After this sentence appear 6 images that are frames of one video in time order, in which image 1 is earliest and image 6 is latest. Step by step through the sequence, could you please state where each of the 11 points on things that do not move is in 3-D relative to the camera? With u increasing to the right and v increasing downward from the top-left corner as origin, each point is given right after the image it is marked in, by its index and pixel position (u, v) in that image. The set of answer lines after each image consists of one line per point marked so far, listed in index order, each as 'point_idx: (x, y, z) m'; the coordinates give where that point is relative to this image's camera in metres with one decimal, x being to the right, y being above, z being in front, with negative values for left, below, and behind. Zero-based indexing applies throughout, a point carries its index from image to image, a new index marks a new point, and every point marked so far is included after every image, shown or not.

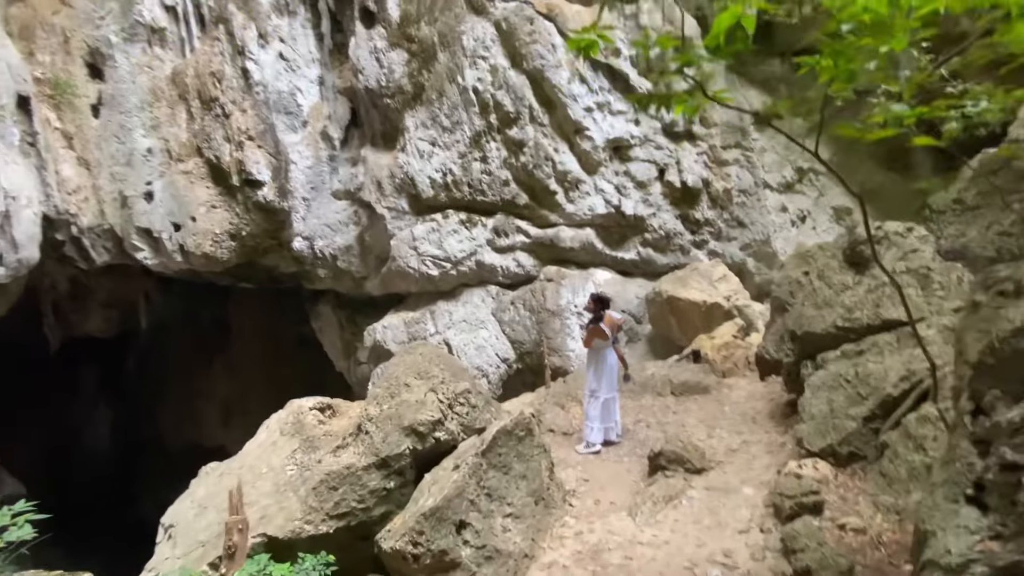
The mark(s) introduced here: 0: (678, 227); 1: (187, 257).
0: (+2.9, +1.0, +8.2) m
1: (-5.3, +0.5, +7.6) m
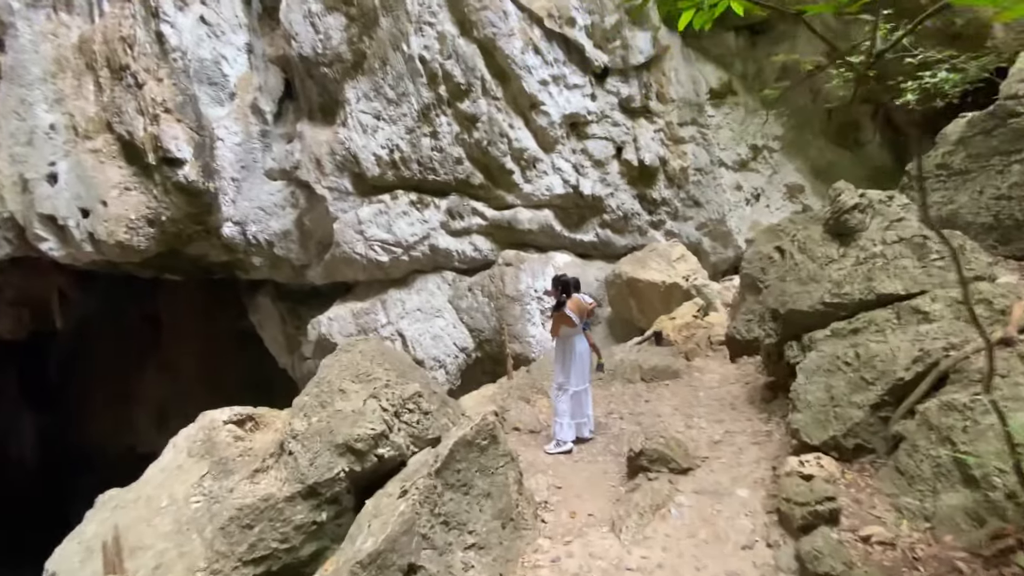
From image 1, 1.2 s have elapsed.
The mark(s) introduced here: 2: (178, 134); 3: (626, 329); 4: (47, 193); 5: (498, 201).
0: (+2.1, +1.4, +8.0) m
1: (-5.9, +0.6, +6.7) m
2: (-4.8, +2.2, +6.7) m
3: (+1.9, -0.7, +7.8) m
4: (-6.4, +1.3, +6.5) m
5: (-0.2, +1.4, +7.6) m
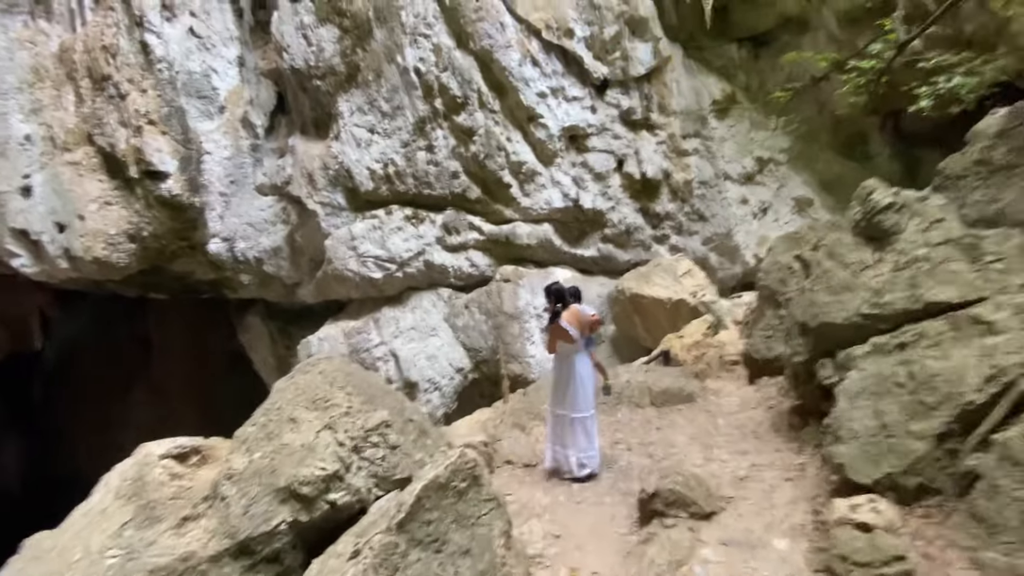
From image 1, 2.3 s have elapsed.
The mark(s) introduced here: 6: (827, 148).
0: (+2.1, +1.1, +7.7) m
1: (-6.0, +0.3, +6.4) m
2: (-4.8, +1.9, +6.5) m
3: (+1.9, -0.9, +7.4) m
4: (-6.5, +1.1, +6.2) m
5: (-0.2, +1.1, +7.4) m
6: (+5.3, +2.4, +8.0) m
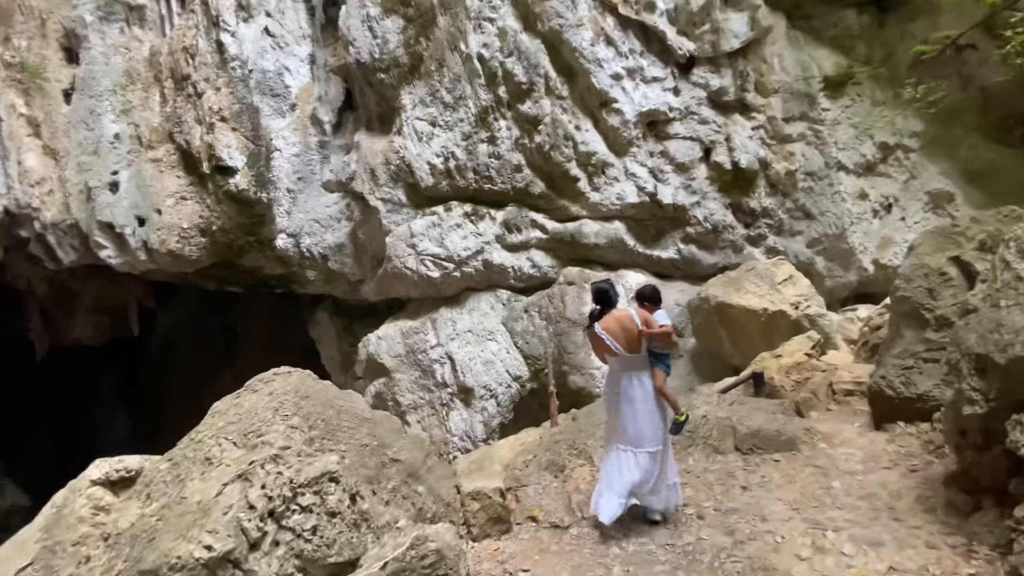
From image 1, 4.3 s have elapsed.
0: (+3.1, +1.0, +6.7) m
1: (-5.1, +0.5, +6.8) m
2: (-3.9, +2.0, +6.6) m
3: (+2.8, -1.0, +6.4) m
4: (-5.6, +1.2, +6.6) m
5: (+0.7, +1.1, +6.7) m
6: (+6.4, +2.2, +6.5) m
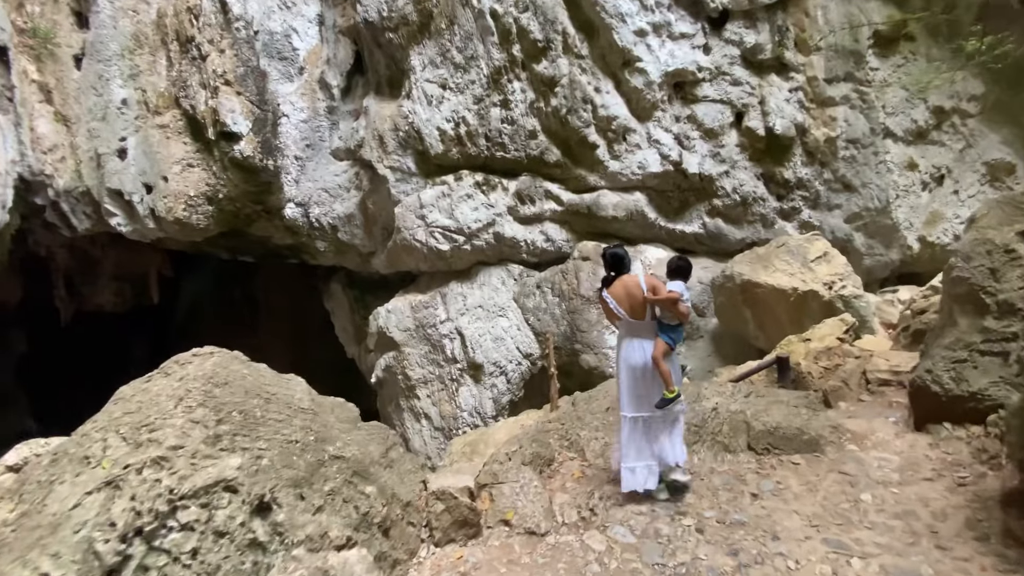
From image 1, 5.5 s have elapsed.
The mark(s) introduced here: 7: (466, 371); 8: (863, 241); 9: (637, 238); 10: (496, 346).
0: (+3.2, +1.3, +6.2) m
1: (-4.9, +0.9, +6.7) m
2: (-3.7, +2.4, +6.4) m
3: (+2.9, -0.8, +6.0) m
4: (-5.4, +1.7, +6.6) m
5: (+0.9, +1.4, +6.4) m
6: (+6.5, +2.4, +5.8) m
7: (-0.6, -1.1, +6.5) m
8: (+4.5, +0.6, +6.1) m
9: (+1.7, +0.7, +6.5) m
10: (-0.2, -0.8, +6.4) m
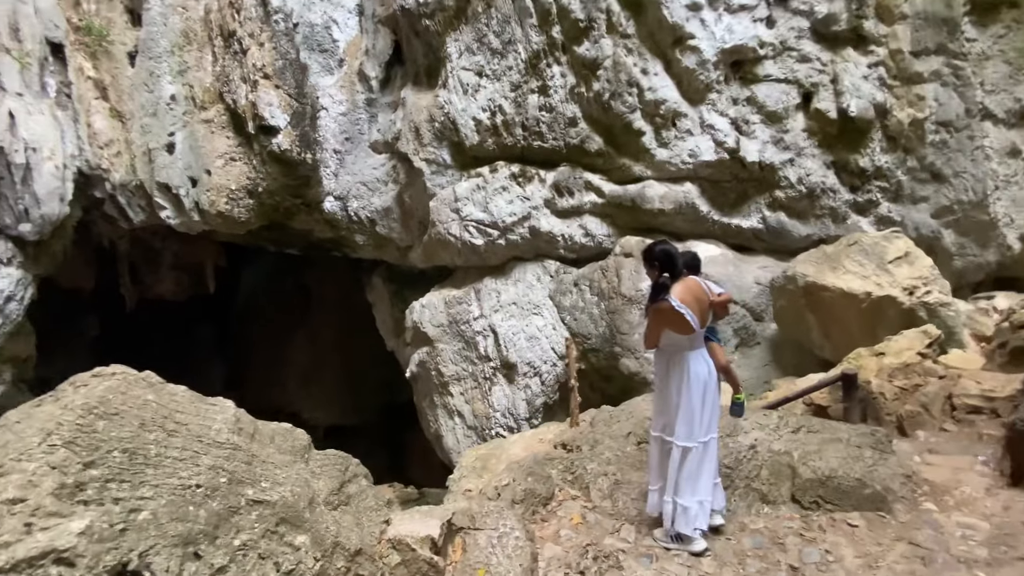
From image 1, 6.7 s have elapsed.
0: (+3.7, +1.2, +5.5) m
1: (-4.4, +1.0, +6.9) m
2: (-3.2, +2.5, +6.5) m
3: (+3.3, -0.8, +5.4) m
4: (-4.9, +1.8, +6.8) m
5: (+1.4, +1.4, +5.9) m
6: (+6.9, +2.3, +4.7) m
7: (-0.2, -1.1, +6.2) m
8: (+4.9, +0.5, +5.3) m
9: (+2.2, +0.7, +5.9) m
10: (+0.2, -0.8, +6.1) m
